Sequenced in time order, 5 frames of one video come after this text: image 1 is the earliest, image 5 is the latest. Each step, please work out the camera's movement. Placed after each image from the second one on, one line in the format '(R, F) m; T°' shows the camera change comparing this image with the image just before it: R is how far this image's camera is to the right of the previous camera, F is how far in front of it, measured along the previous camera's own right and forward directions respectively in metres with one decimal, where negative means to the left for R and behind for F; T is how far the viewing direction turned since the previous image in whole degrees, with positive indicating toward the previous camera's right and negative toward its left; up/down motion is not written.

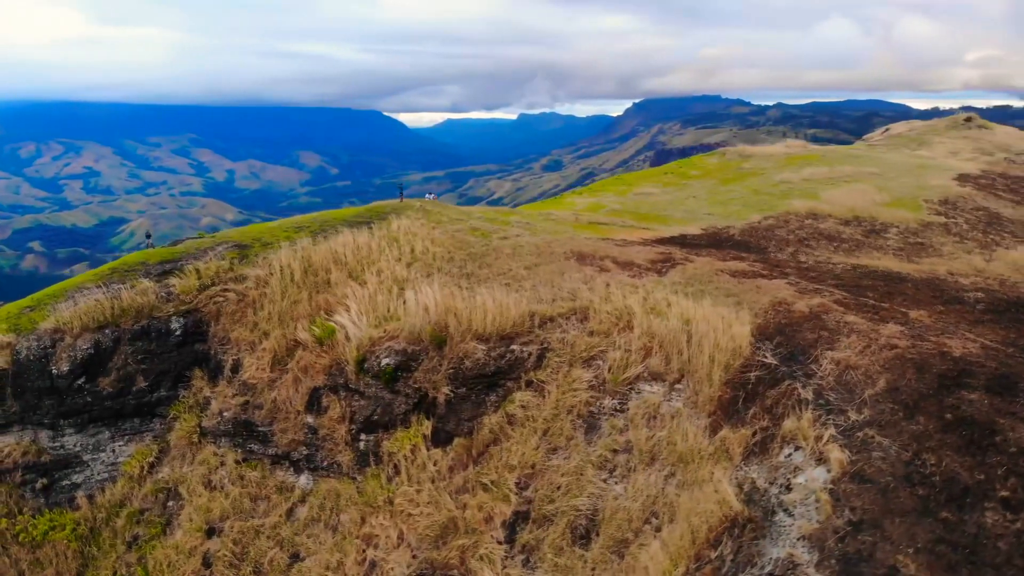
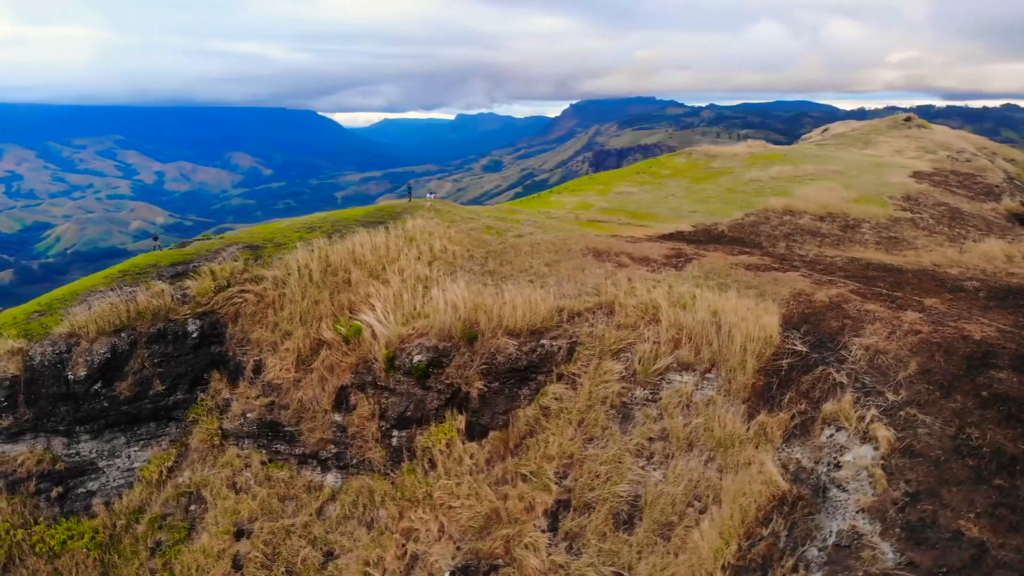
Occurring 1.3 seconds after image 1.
(-0.8, -0.1) m; +4°
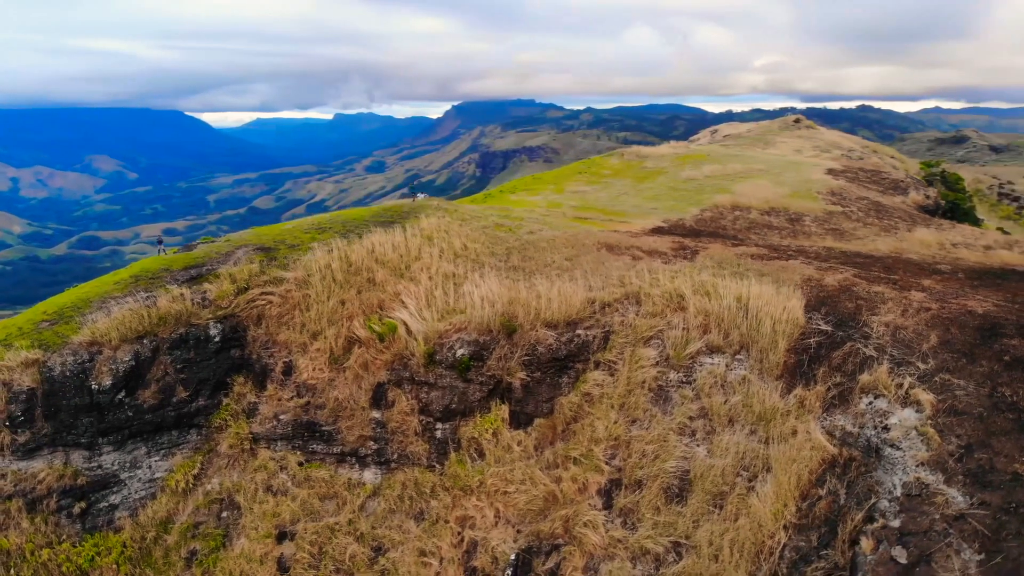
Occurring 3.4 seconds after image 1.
(-1.4, -0.2) m; +8°
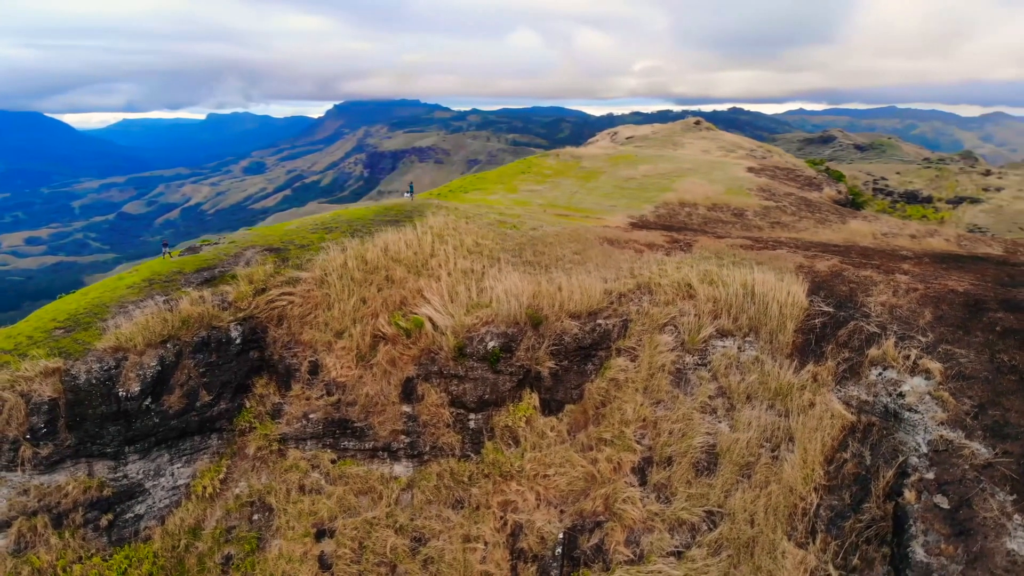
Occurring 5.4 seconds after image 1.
(-1.3, -0.2) m; +8°
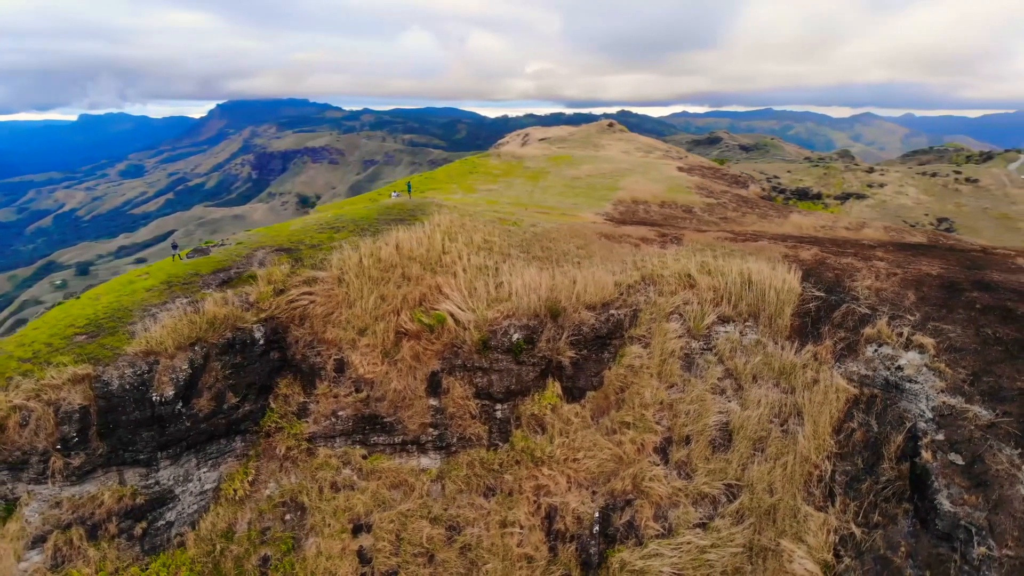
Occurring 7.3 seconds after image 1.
(-1.2, -0.2) m; +8°
